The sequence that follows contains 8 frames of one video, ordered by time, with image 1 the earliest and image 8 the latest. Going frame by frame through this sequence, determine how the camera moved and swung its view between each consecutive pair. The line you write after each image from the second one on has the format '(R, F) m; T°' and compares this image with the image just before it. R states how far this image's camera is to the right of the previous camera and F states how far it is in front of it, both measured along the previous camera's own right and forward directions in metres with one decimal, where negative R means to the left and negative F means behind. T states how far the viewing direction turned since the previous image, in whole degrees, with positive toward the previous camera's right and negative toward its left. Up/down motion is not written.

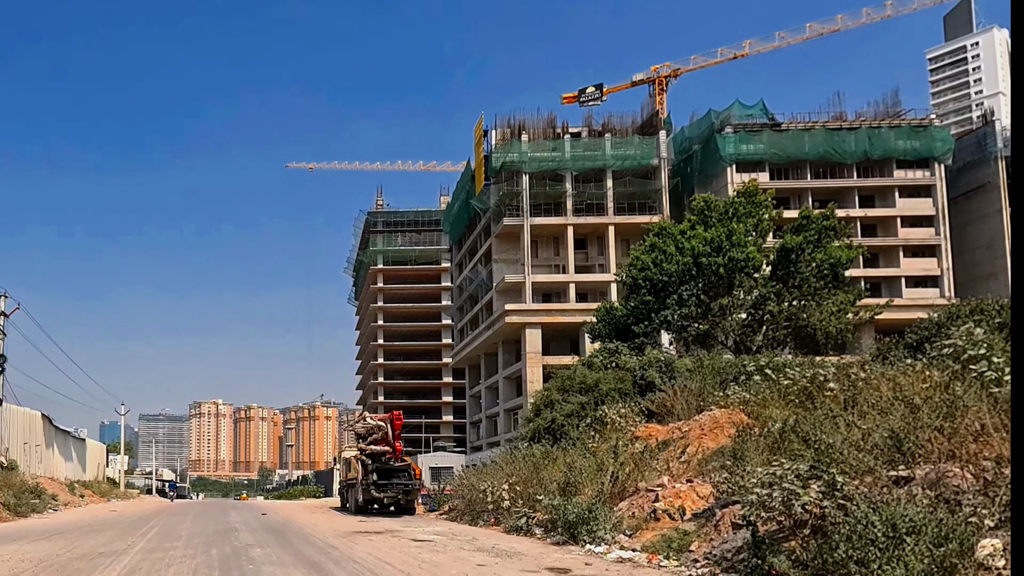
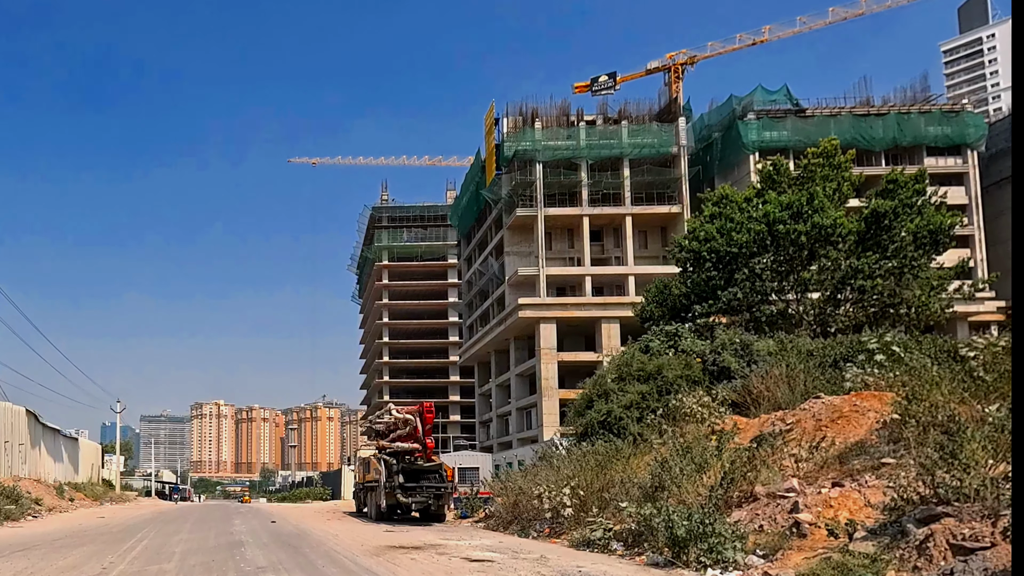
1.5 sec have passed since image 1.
(-1.4, +4.2) m; 0°
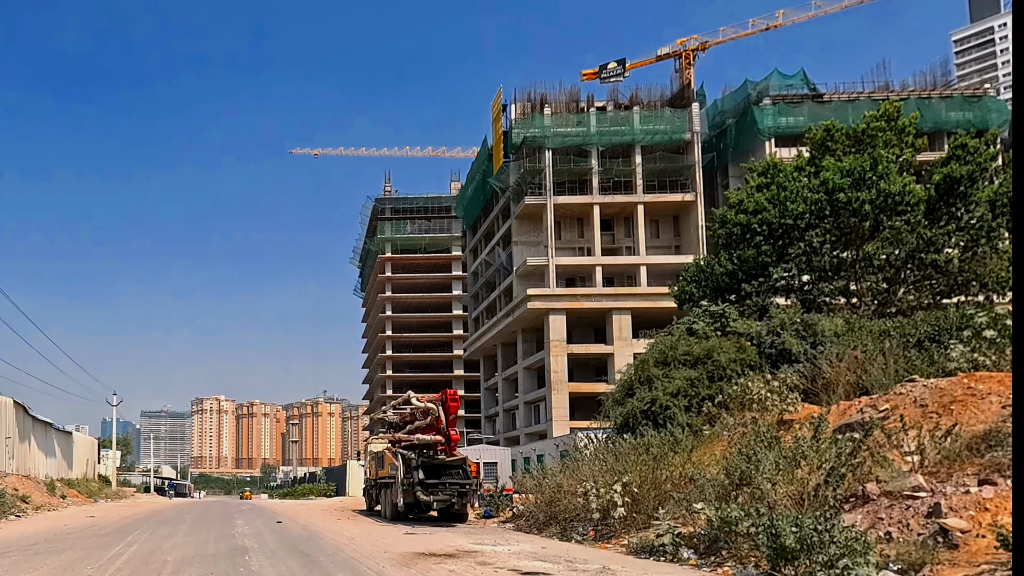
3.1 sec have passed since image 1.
(-0.9, +2.7) m; 0°
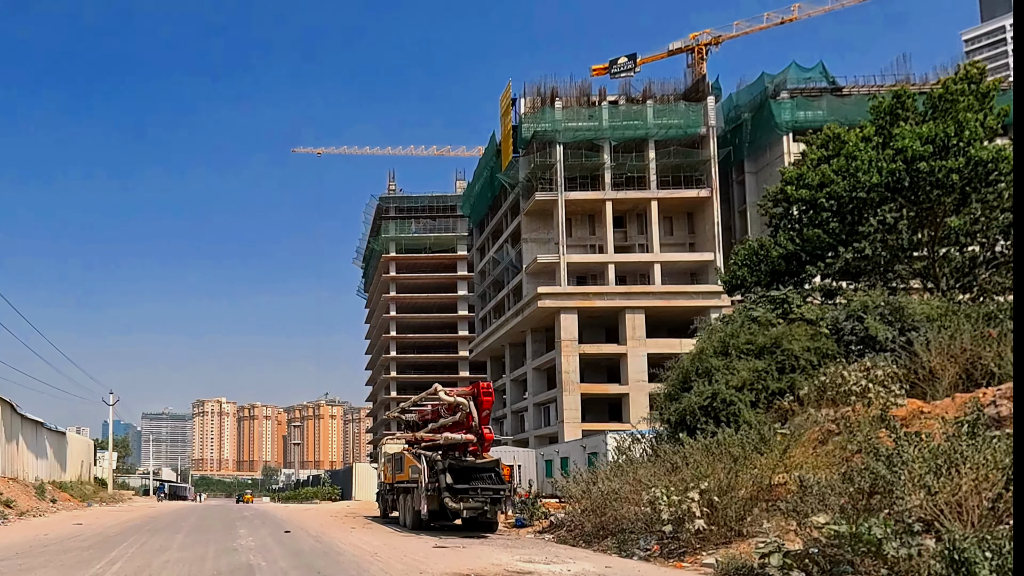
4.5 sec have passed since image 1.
(-1.0, +2.8) m; 0°
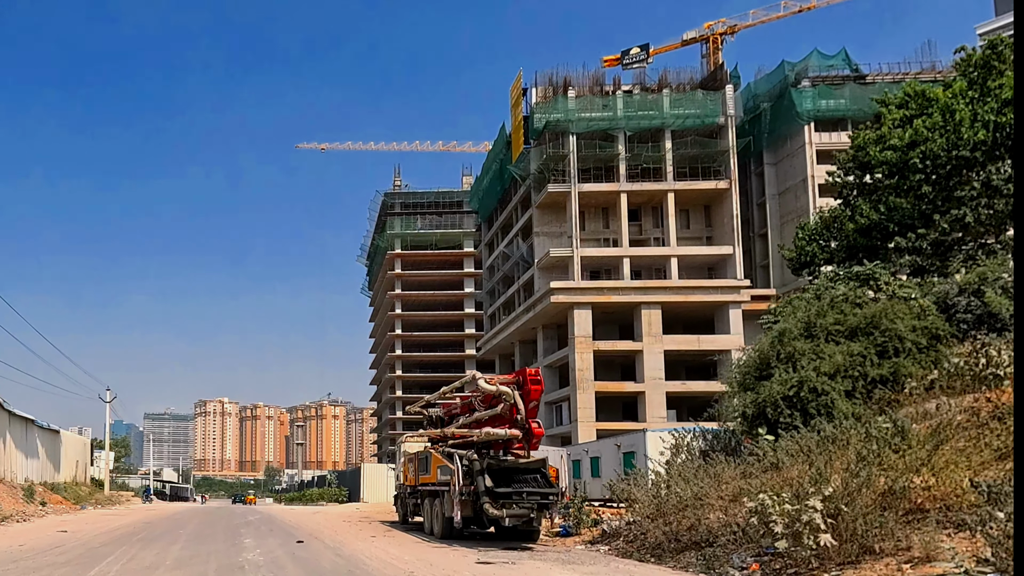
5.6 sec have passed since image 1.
(-1.0, +3.0) m; 0°
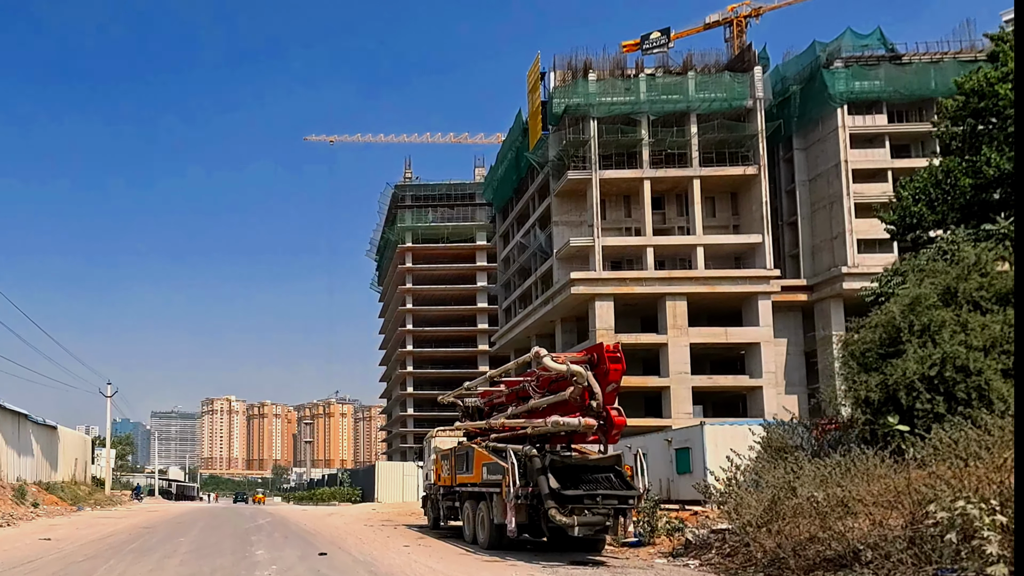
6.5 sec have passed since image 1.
(-1.3, +3.7) m; 0°
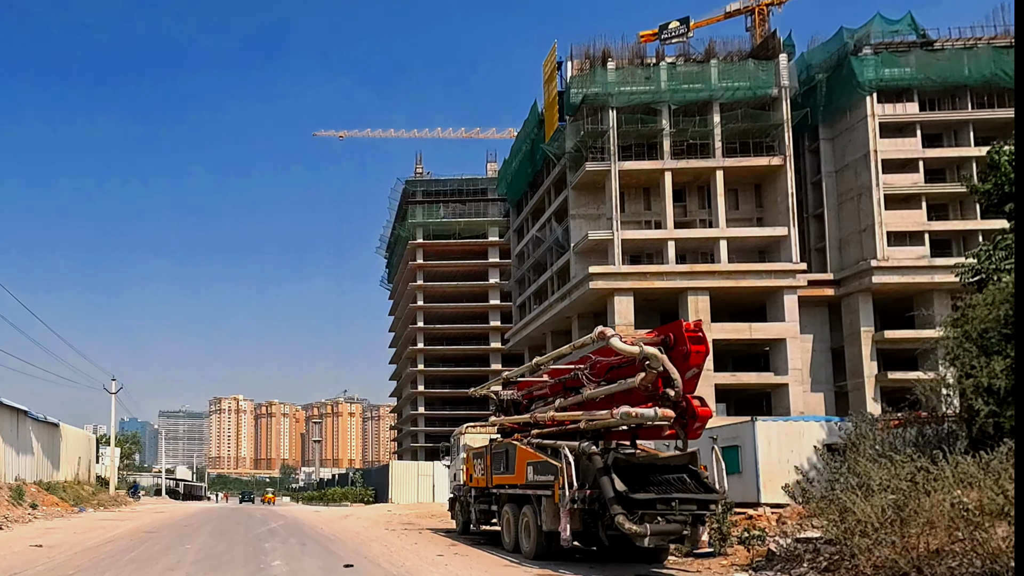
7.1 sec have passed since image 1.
(-1.0, +2.6) m; 0°
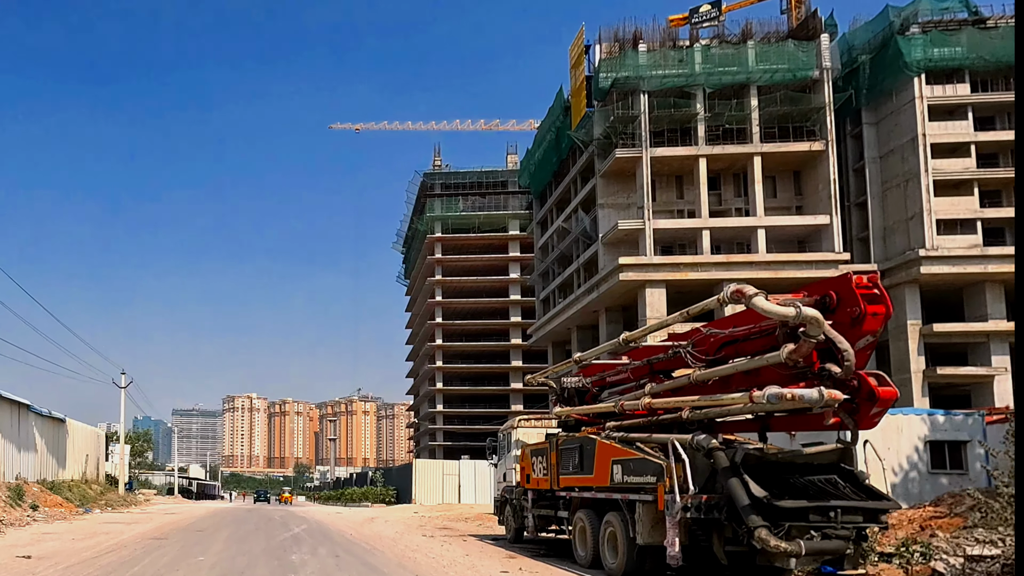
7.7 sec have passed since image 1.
(-1.4, +3.7) m; -1°
